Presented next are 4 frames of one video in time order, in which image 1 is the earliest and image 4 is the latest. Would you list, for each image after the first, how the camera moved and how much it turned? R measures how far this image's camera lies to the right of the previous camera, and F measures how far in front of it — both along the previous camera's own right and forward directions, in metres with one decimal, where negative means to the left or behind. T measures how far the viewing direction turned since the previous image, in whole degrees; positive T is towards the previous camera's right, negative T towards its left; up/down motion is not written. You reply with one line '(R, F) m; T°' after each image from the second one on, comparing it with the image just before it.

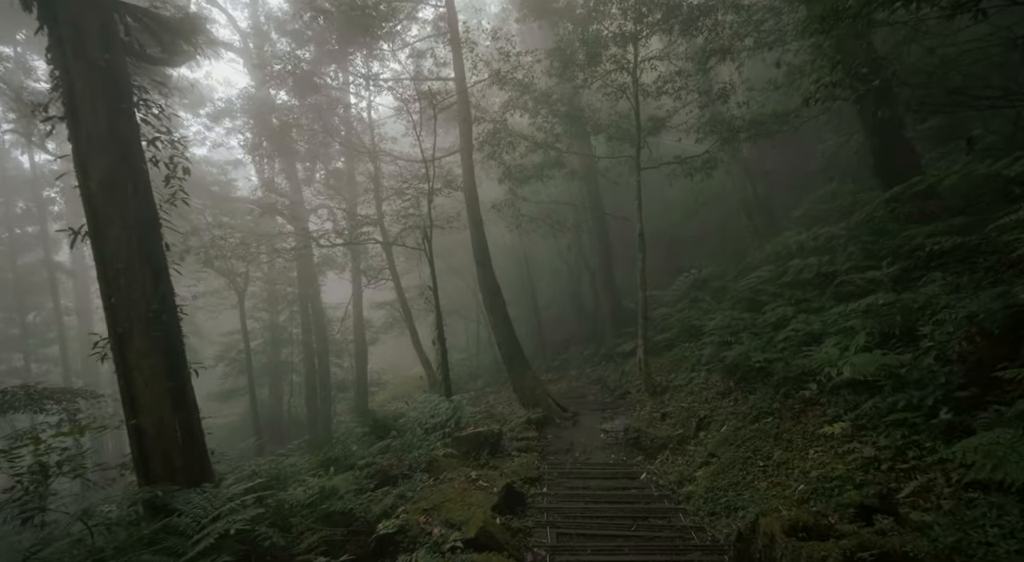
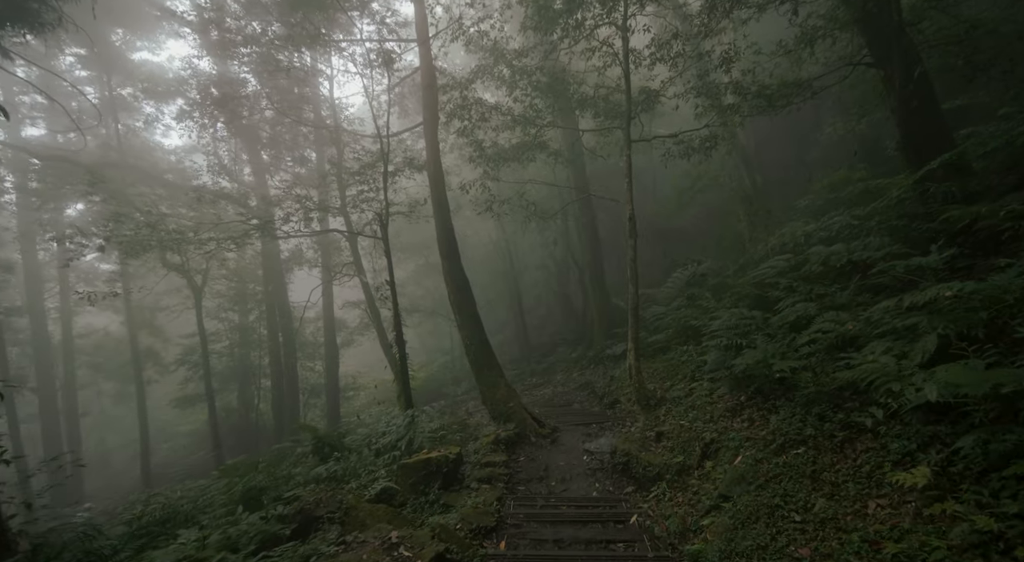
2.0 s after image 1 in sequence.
(+0.4, +1.7) m; +1°
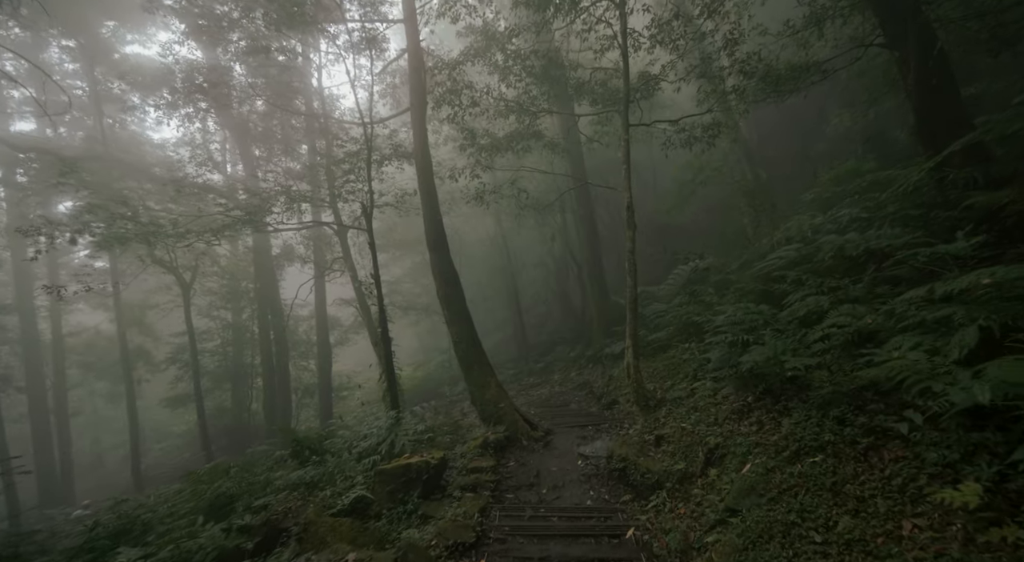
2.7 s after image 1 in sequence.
(+0.2, +0.6) m; 0°
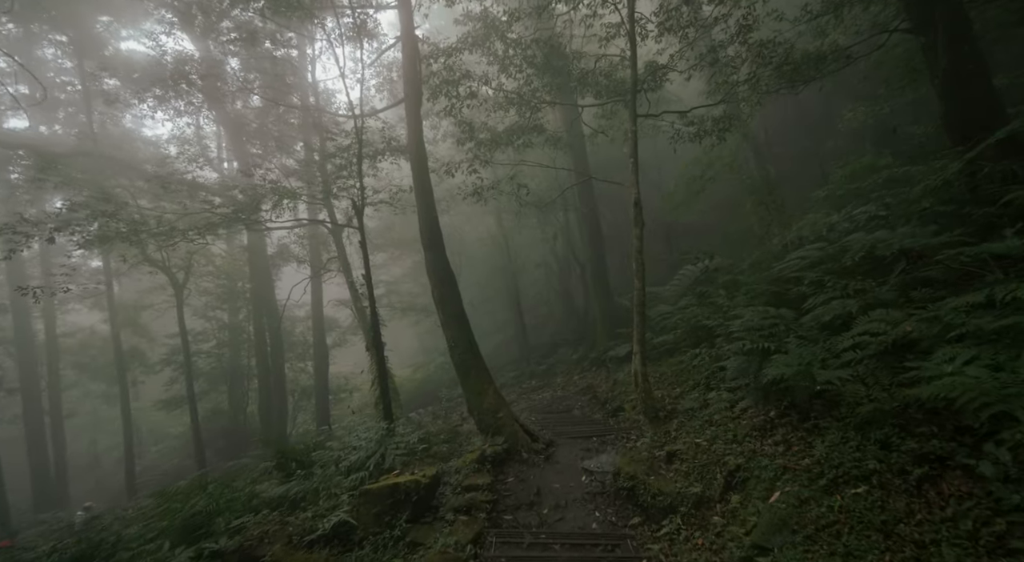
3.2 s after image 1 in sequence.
(0.0, +0.6) m; 0°
